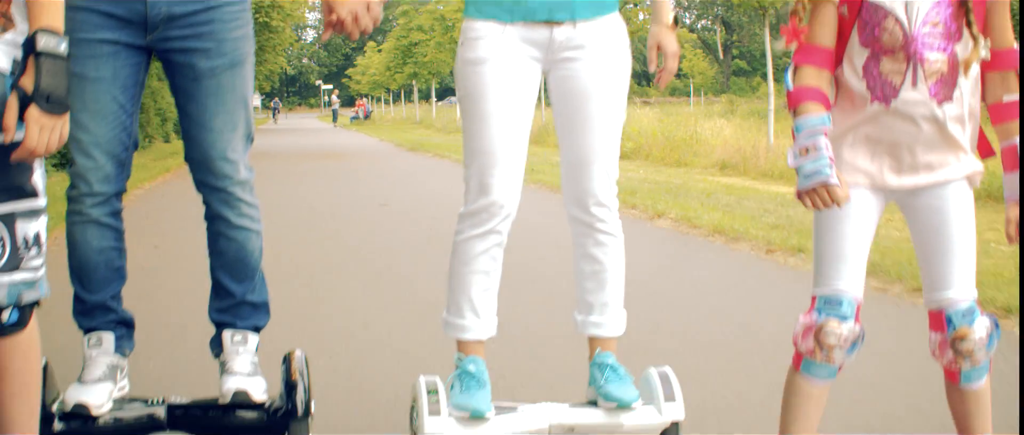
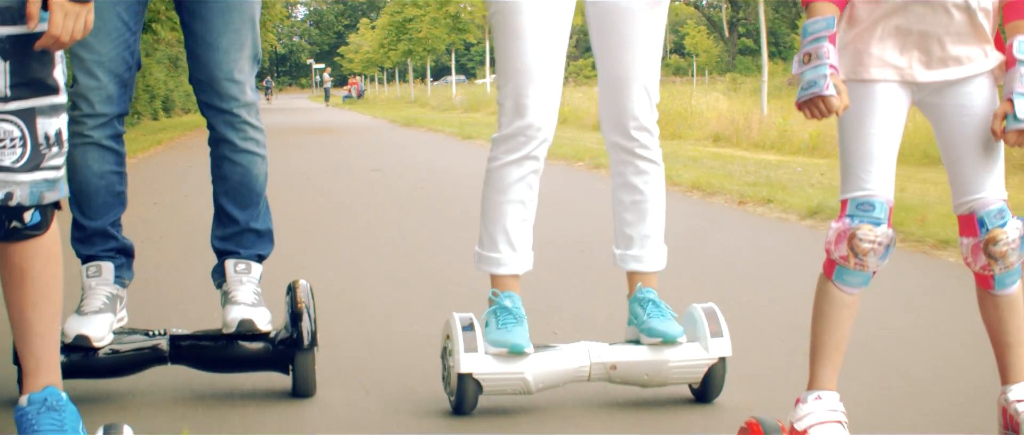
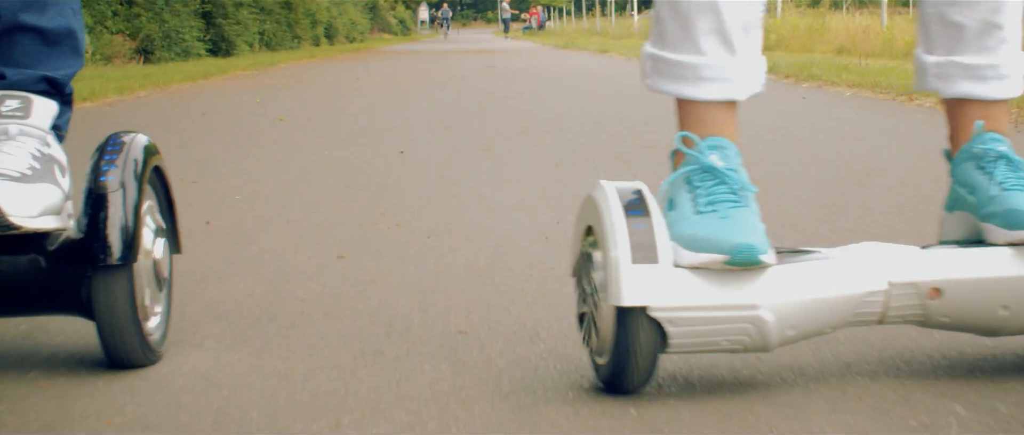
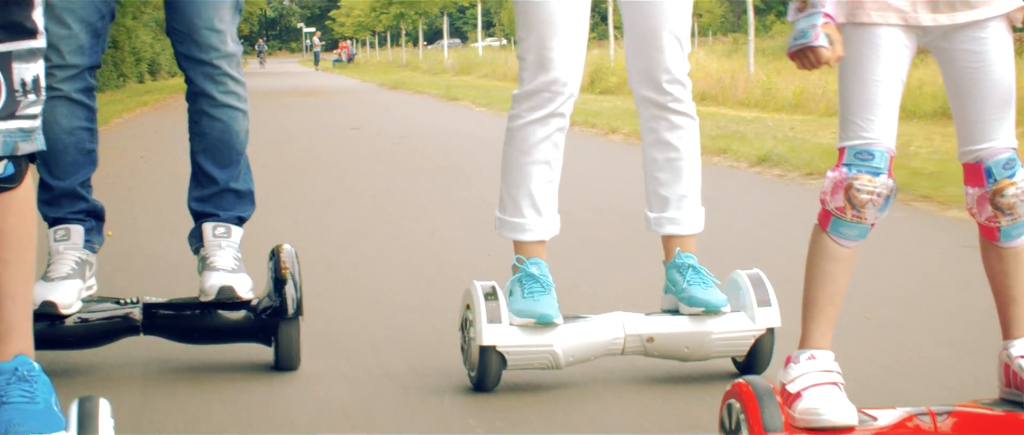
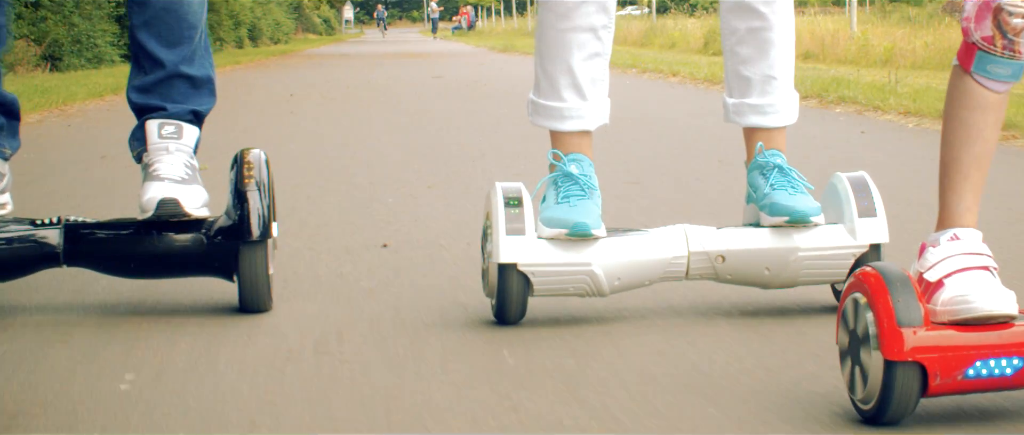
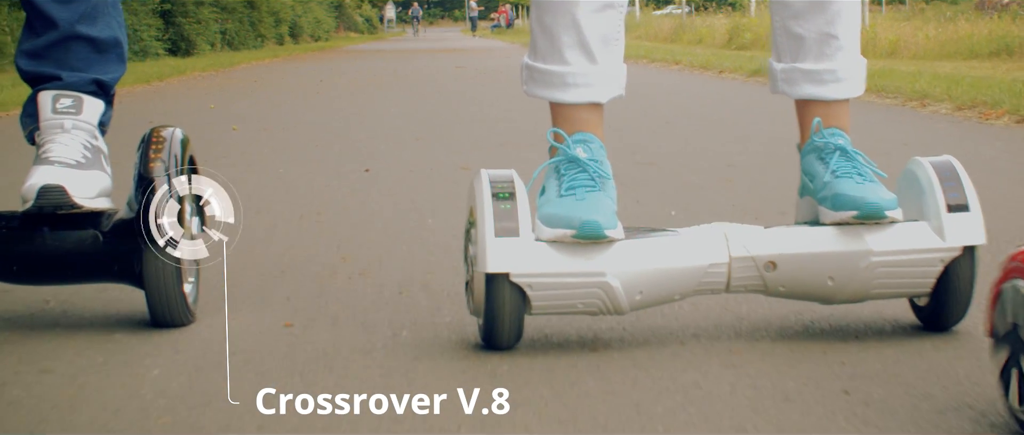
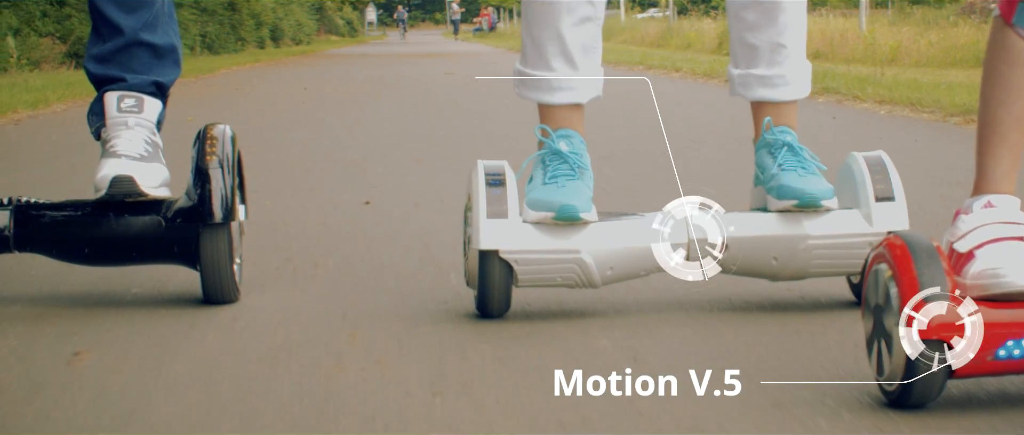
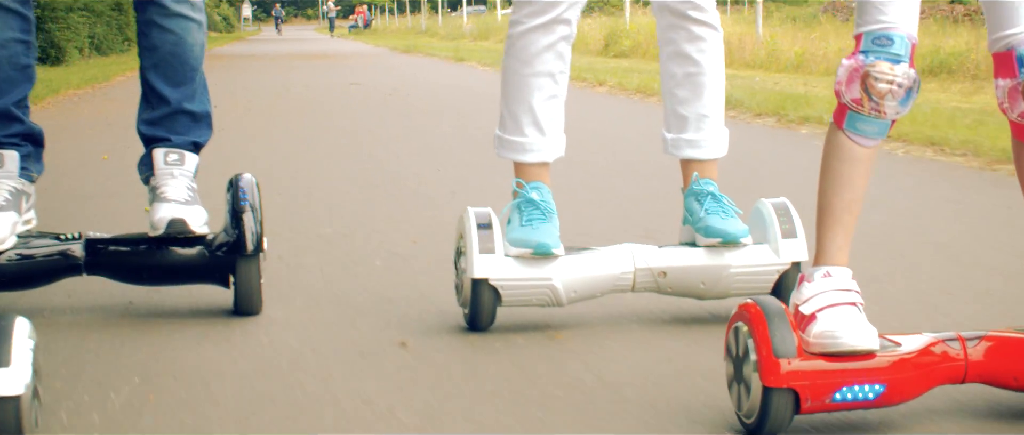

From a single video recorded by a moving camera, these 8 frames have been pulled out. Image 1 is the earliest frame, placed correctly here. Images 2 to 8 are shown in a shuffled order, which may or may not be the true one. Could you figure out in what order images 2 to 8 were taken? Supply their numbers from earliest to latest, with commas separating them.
2, 4, 8, 5, 7, 6, 3
